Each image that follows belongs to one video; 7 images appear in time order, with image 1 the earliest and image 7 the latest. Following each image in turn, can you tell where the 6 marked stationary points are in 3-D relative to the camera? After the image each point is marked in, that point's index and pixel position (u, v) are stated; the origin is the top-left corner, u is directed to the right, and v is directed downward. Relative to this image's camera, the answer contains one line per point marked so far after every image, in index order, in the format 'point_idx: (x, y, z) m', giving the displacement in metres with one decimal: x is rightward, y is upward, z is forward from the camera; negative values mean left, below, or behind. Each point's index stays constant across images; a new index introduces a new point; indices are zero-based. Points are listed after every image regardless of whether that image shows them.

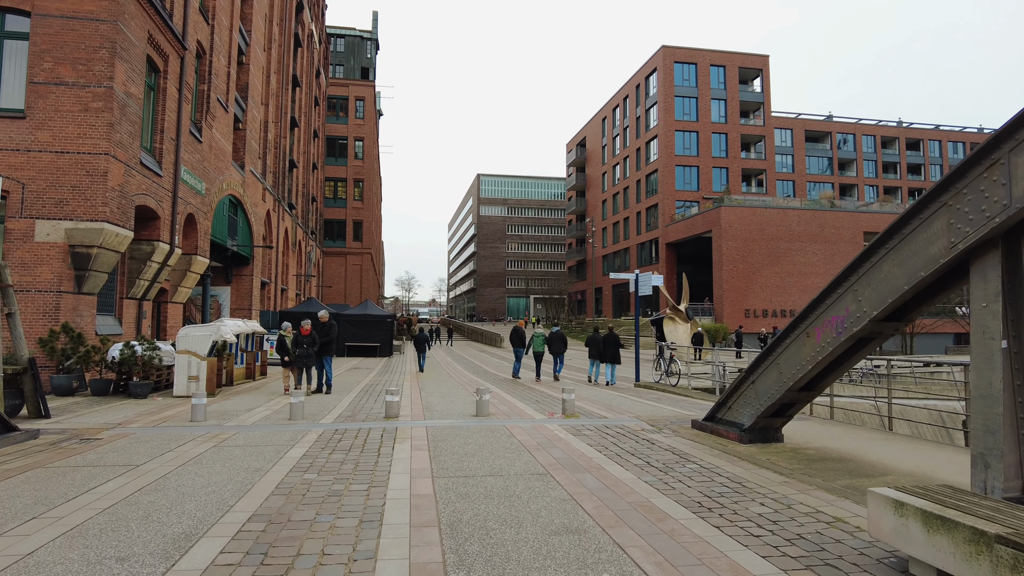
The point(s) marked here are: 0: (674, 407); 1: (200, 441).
0: (+2.6, -2.0, +10.7) m
1: (-3.5, -1.7, +7.3) m
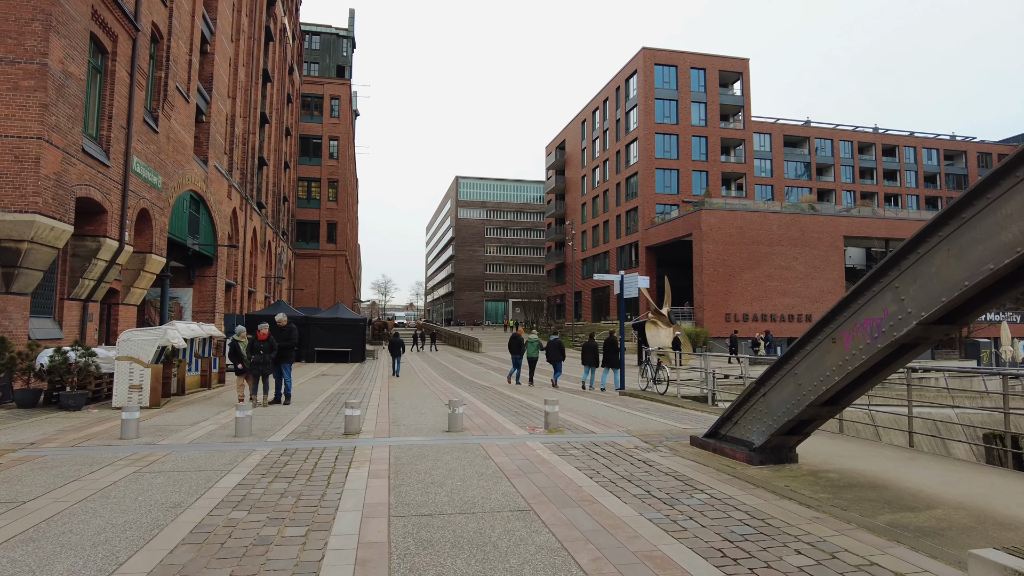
0: (+2.3, -2.0, +9.8) m
1: (-3.7, -1.7, +6.2) m
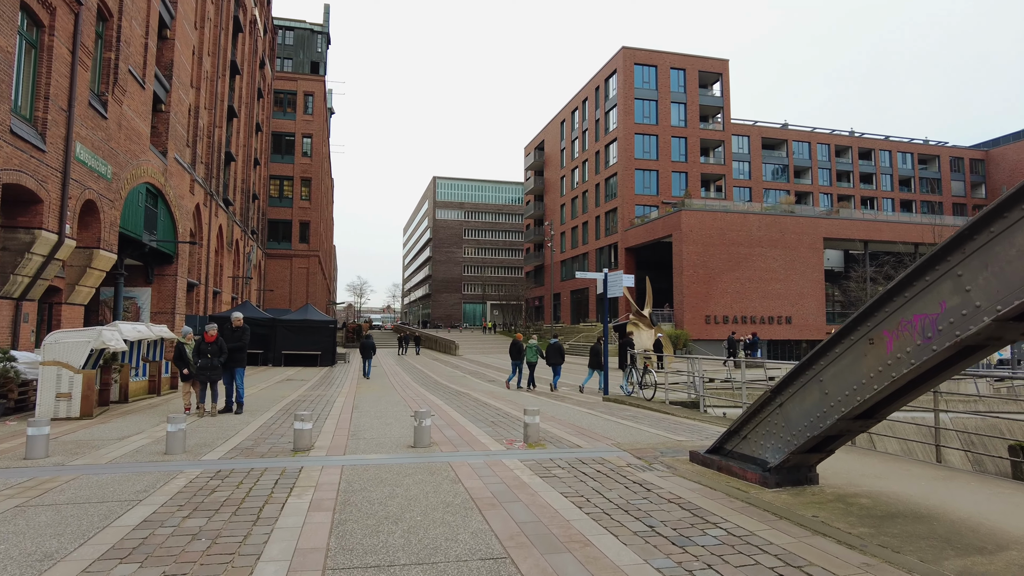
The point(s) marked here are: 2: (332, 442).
0: (+2.0, -1.9, +8.9) m
1: (-3.9, -1.6, +5.1) m
2: (-2.1, -1.8, +7.9) m
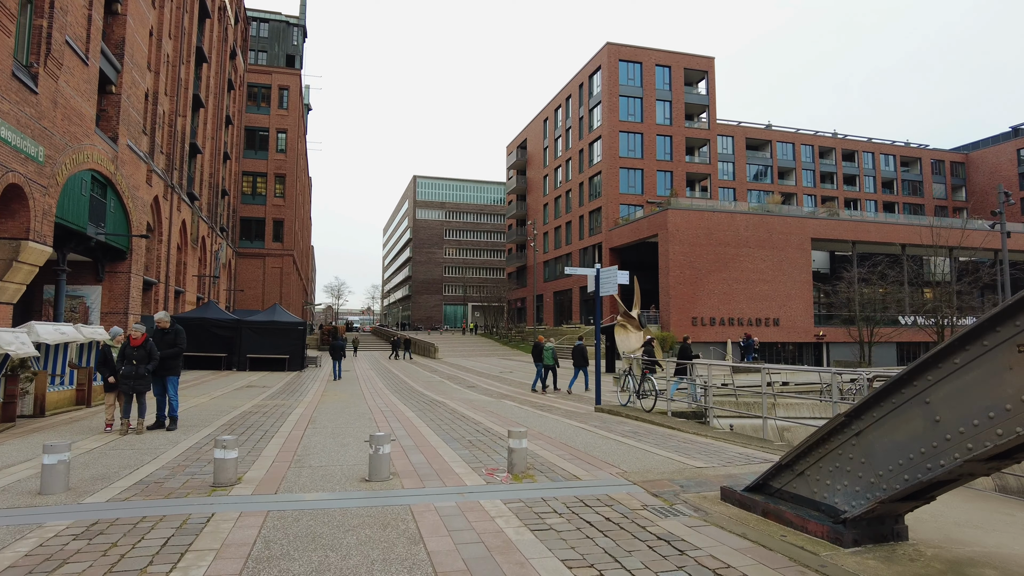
0: (+1.8, -1.8, +7.4) m
1: (-4.0, -1.5, +3.4) m
2: (-2.3, -1.8, +6.3) m
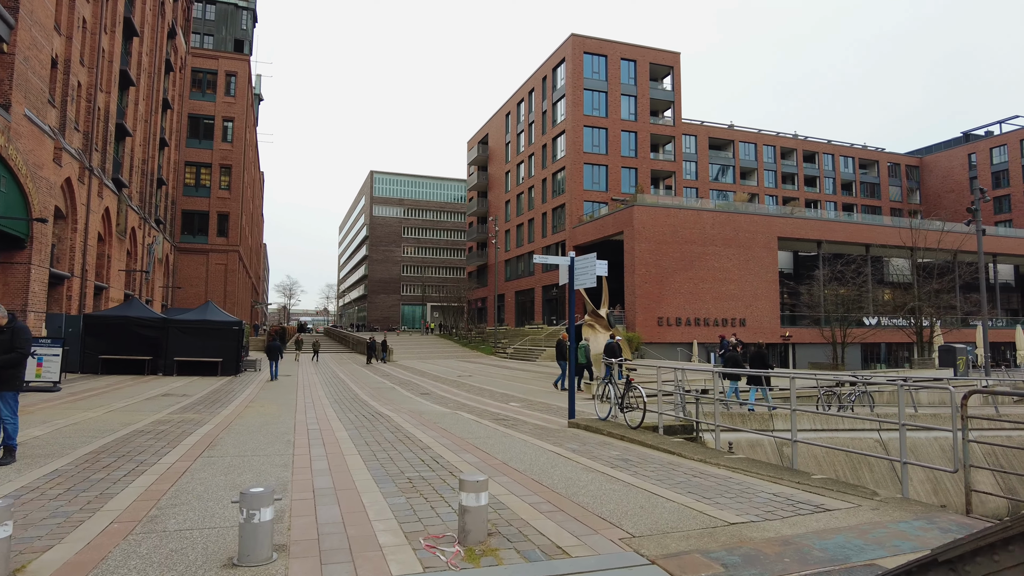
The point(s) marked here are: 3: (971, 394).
0: (+1.4, -1.7, +5.4) m
1: (-4.1, -1.3, +1.1) m
2: (-2.6, -1.6, +4.1) m
3: (+3.8, -0.9, +5.4) m
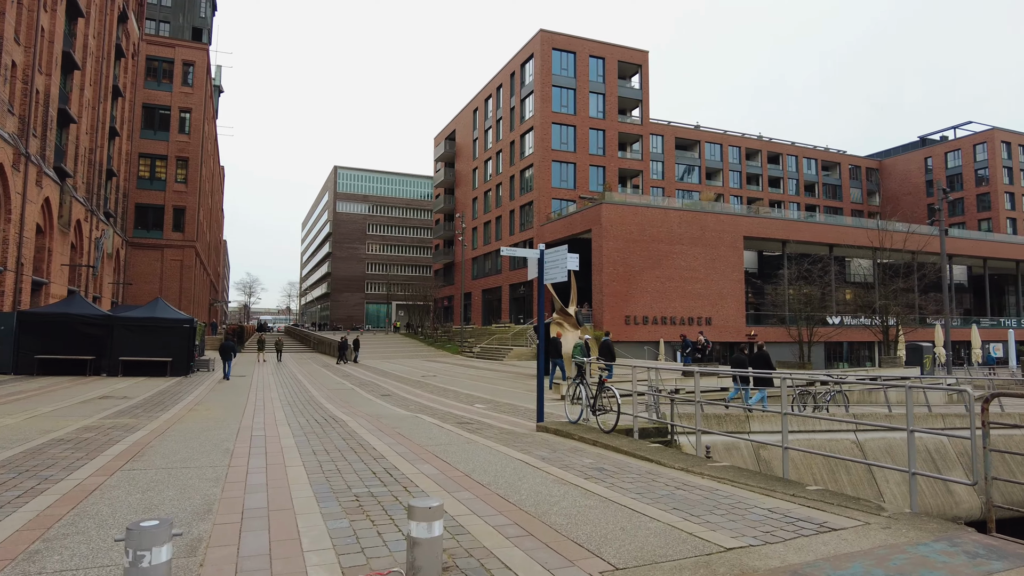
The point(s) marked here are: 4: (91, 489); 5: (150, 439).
0: (+1.1, -1.6, +4.7) m
1: (-4.2, -1.2, +0.2) m
2: (-2.8, -1.5, +3.2) m
3: (+3.5, -0.8, +4.9) m
4: (-3.5, -1.7, +5.5) m
5: (-4.8, -2.0, +8.7) m
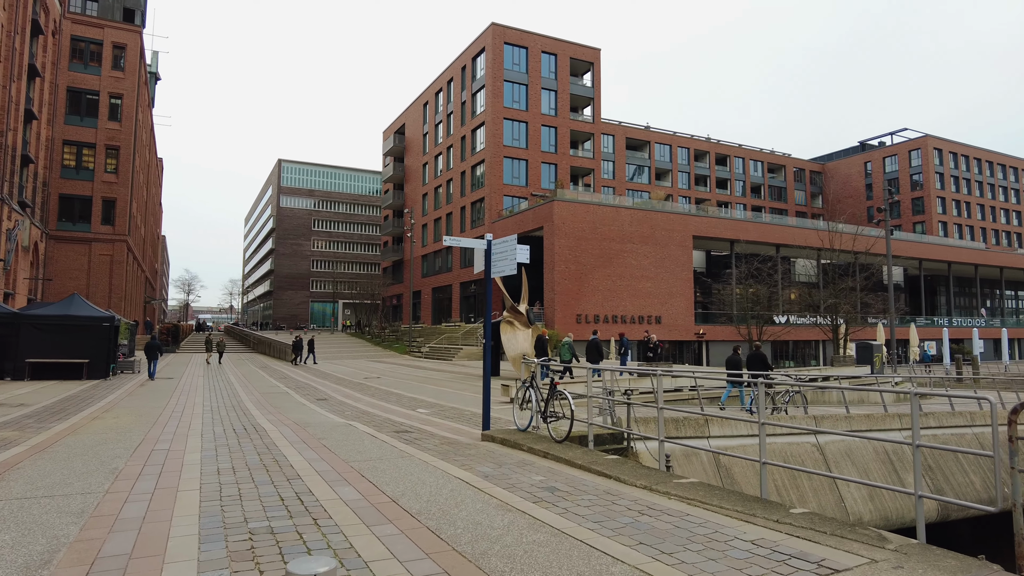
0: (+0.7, -1.5, +3.9) m
1: (-4.2, -1.1, -1.1) m
2: (-3.1, -1.4, +2.1) m
3: (+3.1, -0.8, +4.2) m
4: (-3.9, -1.6, +4.2) m
5: (-5.4, -1.9, +7.4) m
